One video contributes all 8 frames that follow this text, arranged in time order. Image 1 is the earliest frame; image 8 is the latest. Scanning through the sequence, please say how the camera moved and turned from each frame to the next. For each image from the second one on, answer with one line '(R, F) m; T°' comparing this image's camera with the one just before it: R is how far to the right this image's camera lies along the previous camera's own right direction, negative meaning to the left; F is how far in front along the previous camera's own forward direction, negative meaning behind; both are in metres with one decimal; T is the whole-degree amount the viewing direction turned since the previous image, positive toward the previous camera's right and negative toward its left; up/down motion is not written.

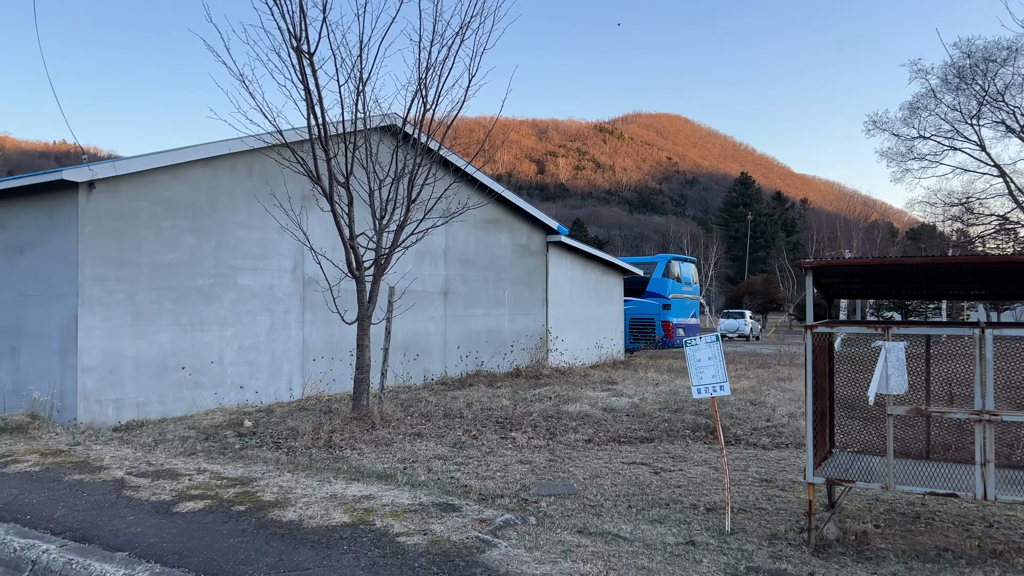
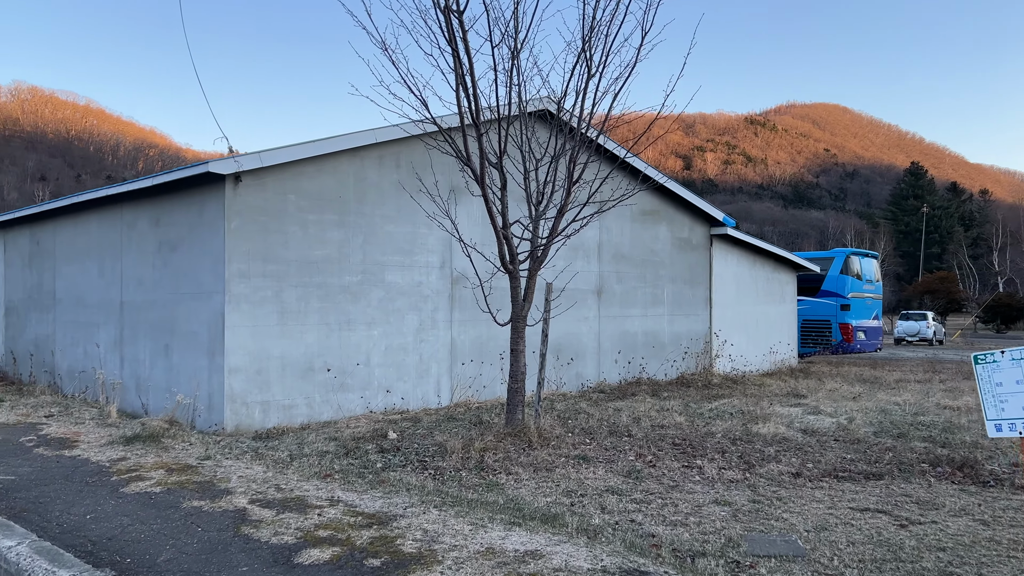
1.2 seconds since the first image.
(-0.2, +0.9) m; -10°
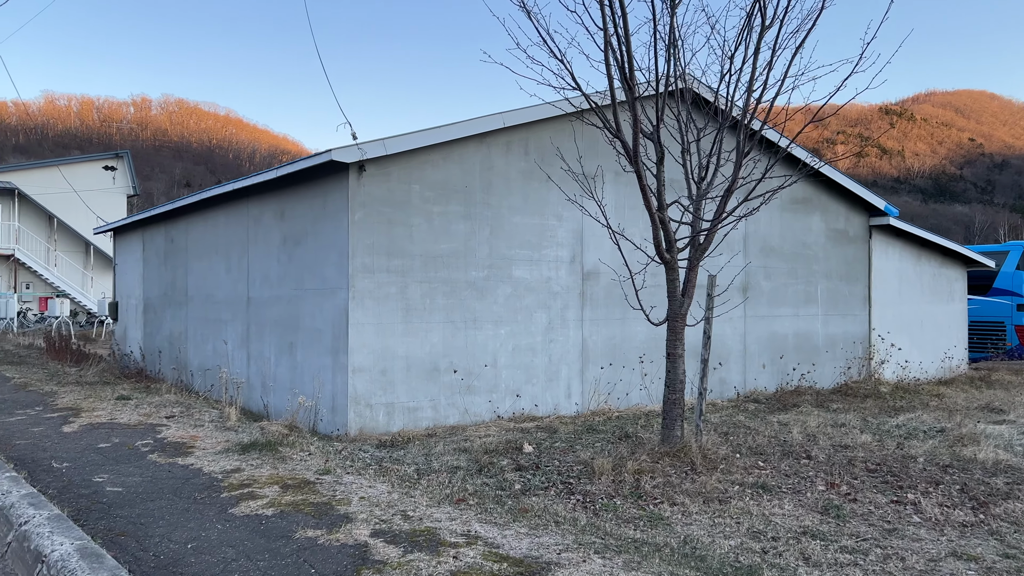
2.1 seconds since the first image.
(-0.2, +0.7) m; -8°
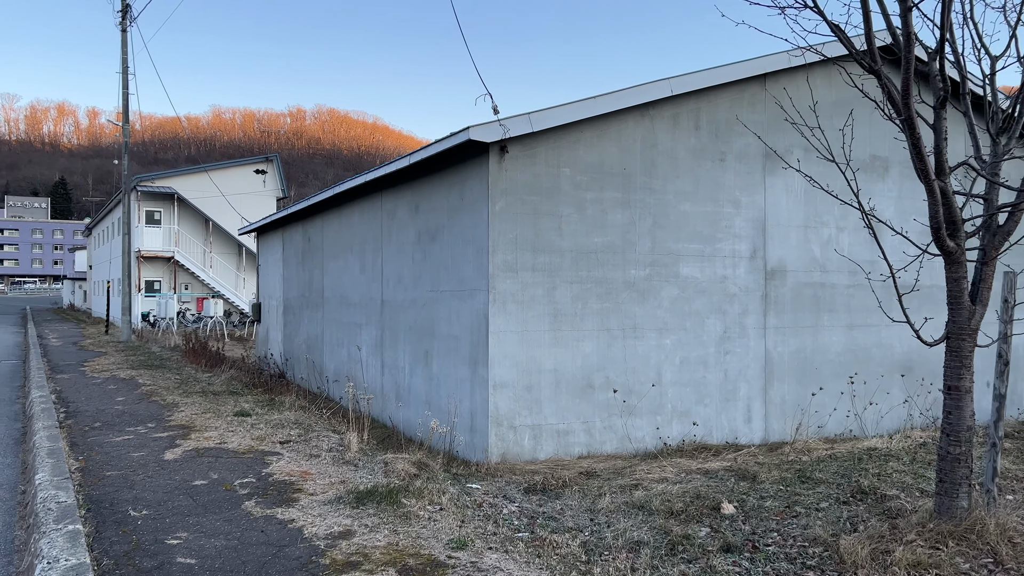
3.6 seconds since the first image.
(-0.3, +1.2) m; -10°
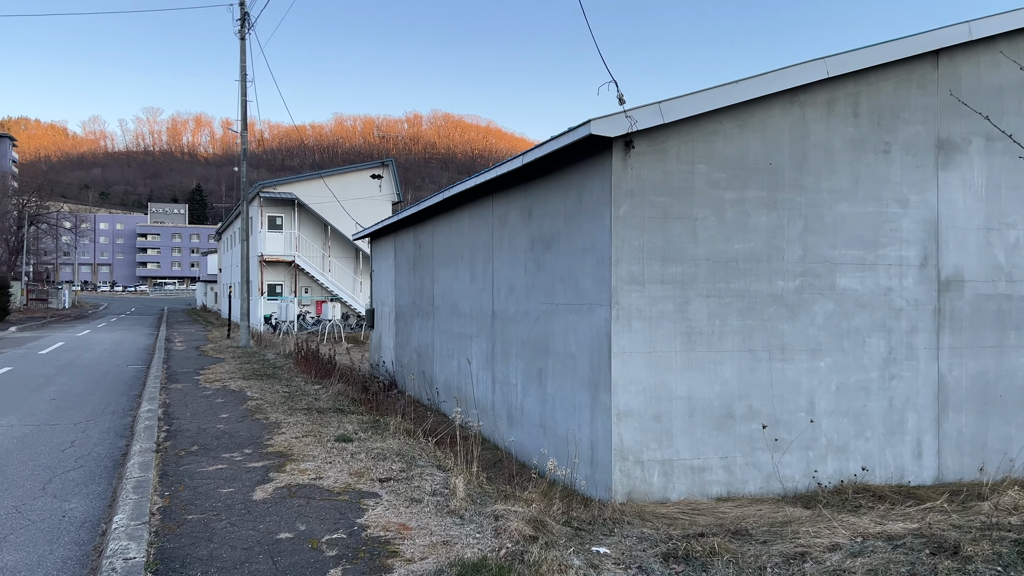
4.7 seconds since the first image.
(-0.1, +0.7) m; -8°
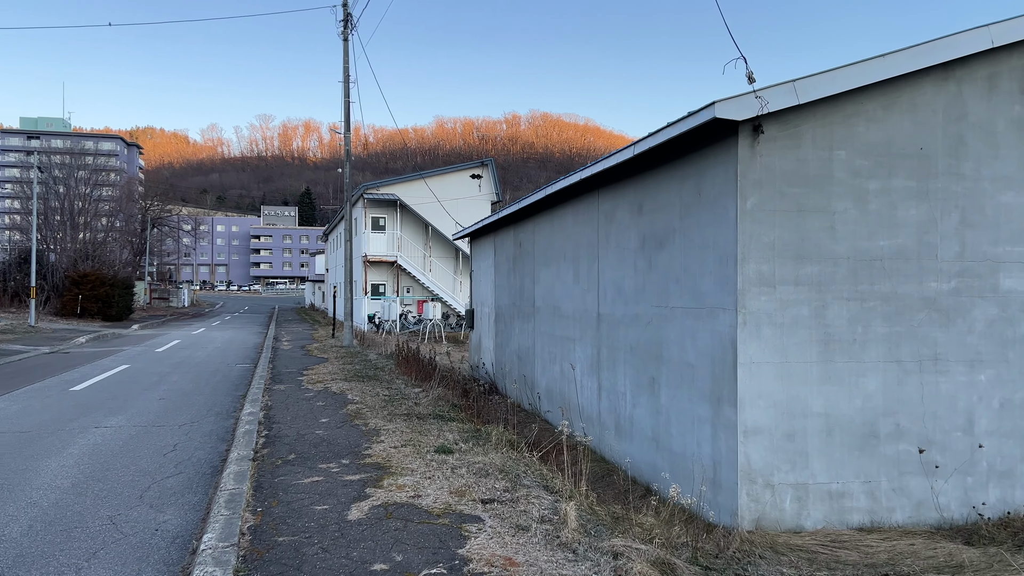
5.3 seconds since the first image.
(-0.1, +0.4) m; -7°
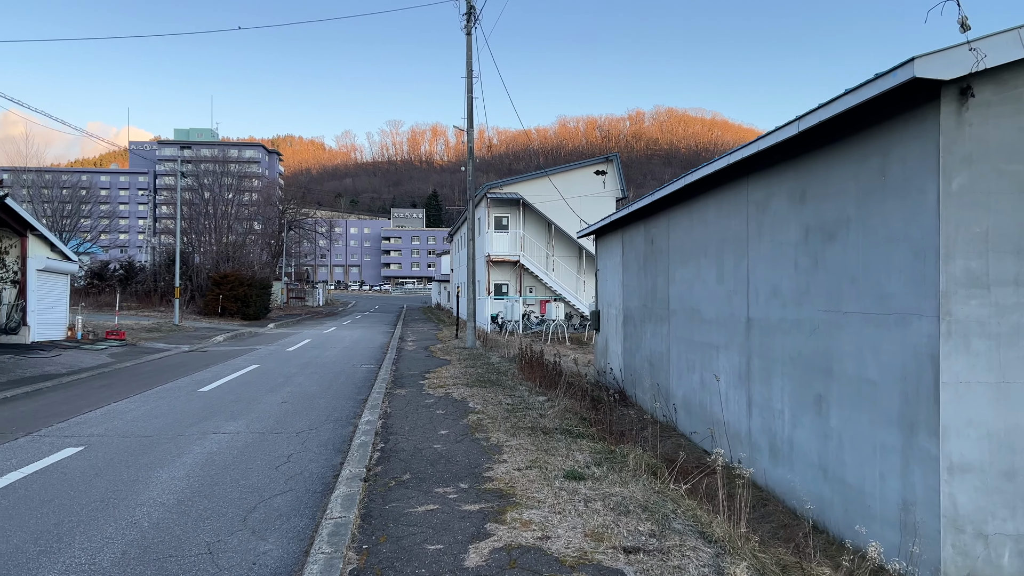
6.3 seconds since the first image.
(-0.1, +0.7) m; -9°
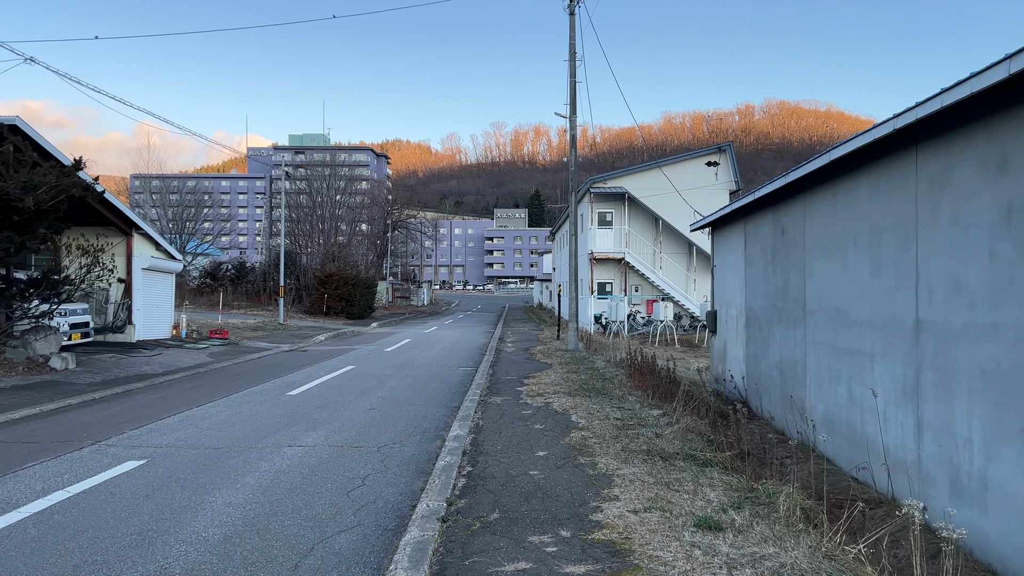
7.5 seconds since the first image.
(-0.1, +1.0) m; -7°
